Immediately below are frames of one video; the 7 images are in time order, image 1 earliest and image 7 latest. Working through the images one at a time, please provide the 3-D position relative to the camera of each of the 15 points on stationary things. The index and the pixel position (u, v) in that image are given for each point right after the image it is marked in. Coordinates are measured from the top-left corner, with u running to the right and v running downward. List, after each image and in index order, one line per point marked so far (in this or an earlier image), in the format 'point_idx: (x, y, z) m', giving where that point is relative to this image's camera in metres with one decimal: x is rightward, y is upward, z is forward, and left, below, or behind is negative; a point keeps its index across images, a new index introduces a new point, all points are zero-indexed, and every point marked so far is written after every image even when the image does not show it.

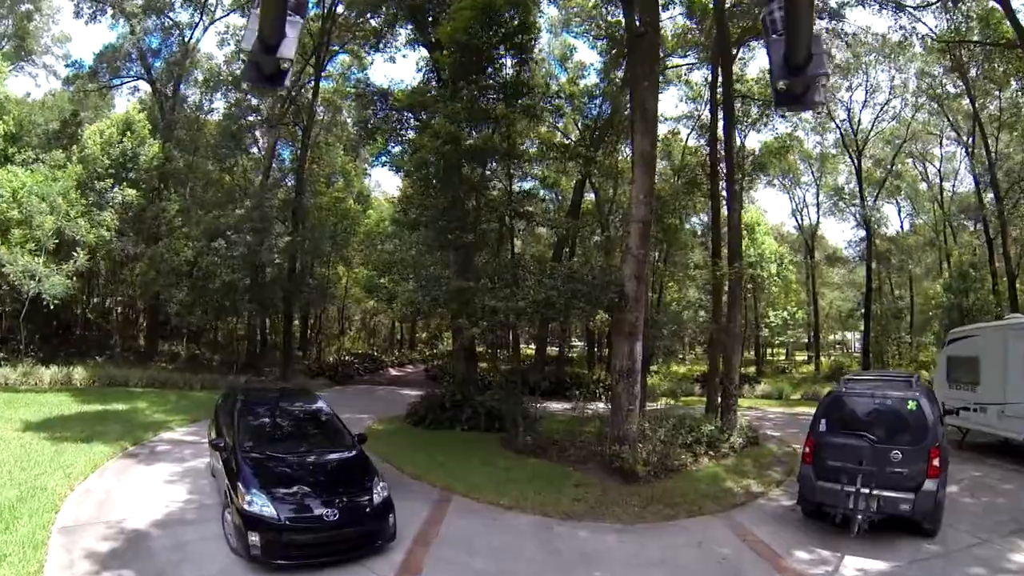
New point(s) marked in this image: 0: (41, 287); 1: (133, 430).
0: (-9.3, 0.0, +17.1) m
1: (-4.8, -1.8, +11.0) m
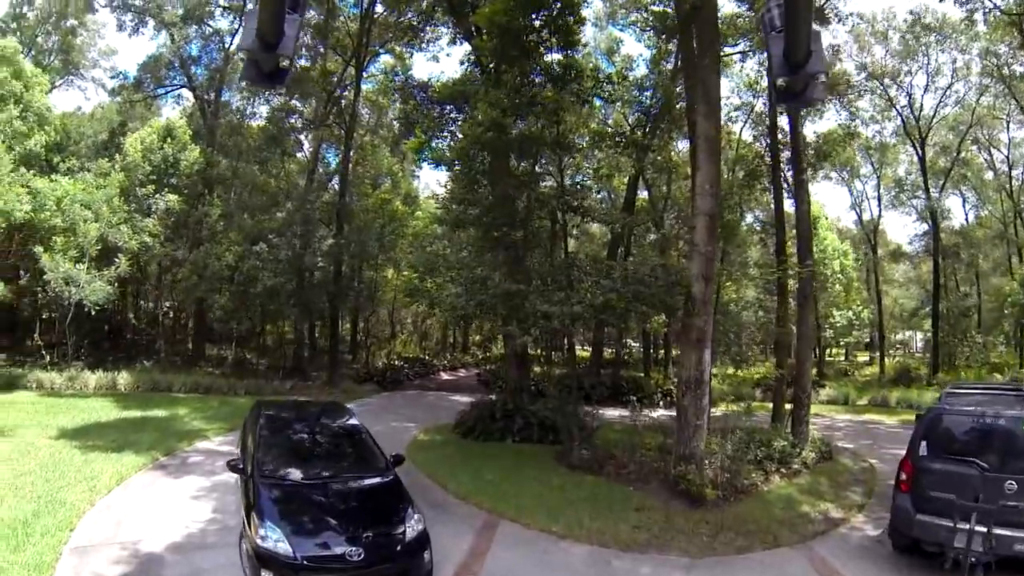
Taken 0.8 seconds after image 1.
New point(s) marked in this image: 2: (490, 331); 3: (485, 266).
0: (-8.4, -0.1, +17.0) m
1: (-4.2, -1.8, +10.6) m
2: (-0.2, -0.5, +10.0) m
3: (-0.2, +0.2, +9.7) m
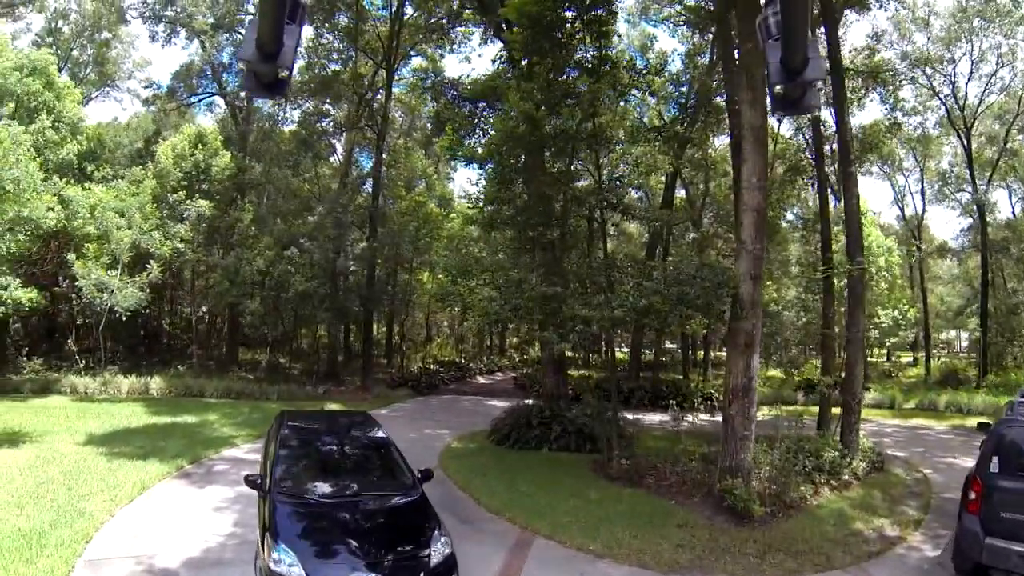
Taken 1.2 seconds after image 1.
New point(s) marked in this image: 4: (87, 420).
0: (-7.8, -0.2, +16.9) m
1: (-3.8, -1.9, +10.4) m
2: (+0.1, -0.5, +9.7) m
3: (+0.1, +0.2, +9.3) m
4: (-6.7, -2.0, +13.7) m
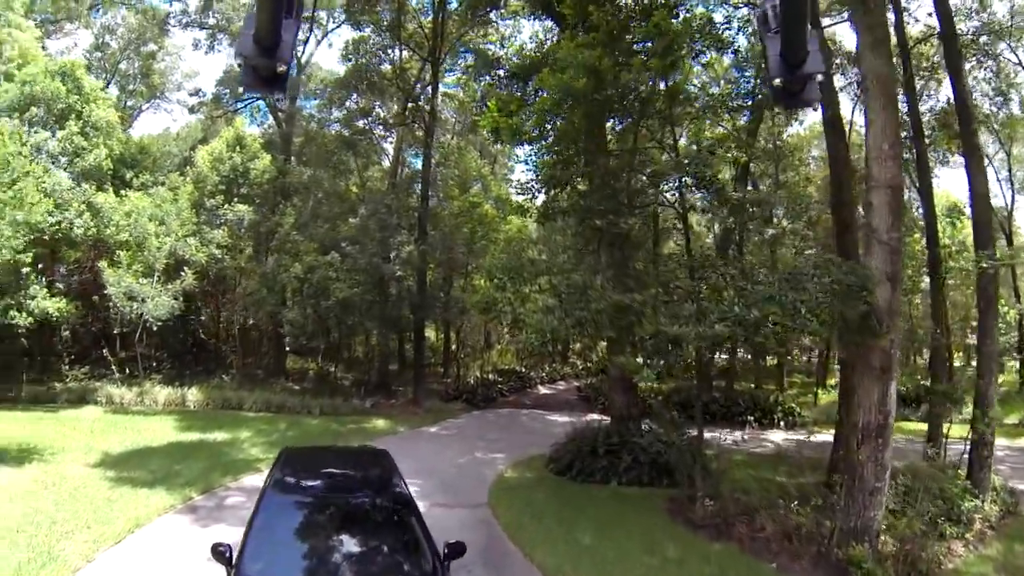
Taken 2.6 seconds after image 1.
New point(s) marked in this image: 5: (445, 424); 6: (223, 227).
0: (-6.8, -0.4, +16.1) m
1: (-3.2, -2.0, +9.3) m
2: (+0.7, -0.6, +8.4) m
3: (+0.6, +0.2, +8.1) m
4: (-5.9, -2.1, +12.8) m
5: (-1.1, -2.4, +15.3) m
6: (-6.4, +1.3, +19.3) m
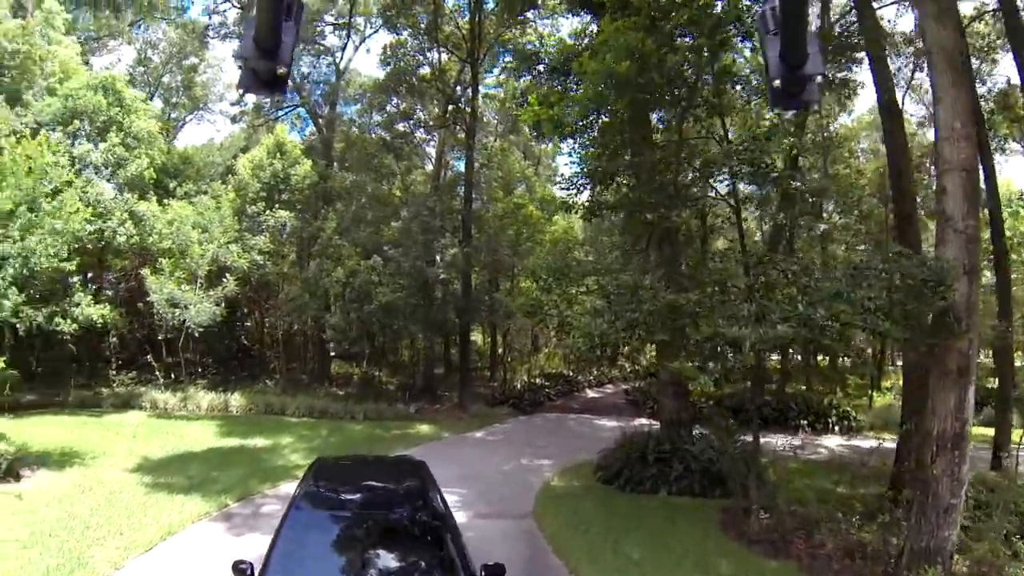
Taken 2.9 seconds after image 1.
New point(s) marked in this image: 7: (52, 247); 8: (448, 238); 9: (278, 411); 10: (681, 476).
0: (-6.0, -0.5, +16.2) m
1: (-2.8, -2.0, +9.2) m
2: (+1.0, -0.6, +8.1) m
3: (+1.0, +0.1, +7.7) m
4: (-5.3, -2.2, +12.8) m
5: (-0.4, -2.4, +15.1) m
6: (-5.4, +1.2, +19.3) m
7: (-7.0, +0.7, +13.6) m
8: (-1.3, +1.0, +18.0) m
9: (-4.6, -2.4, +17.3) m
10: (+1.7, -1.9, +9.1) m
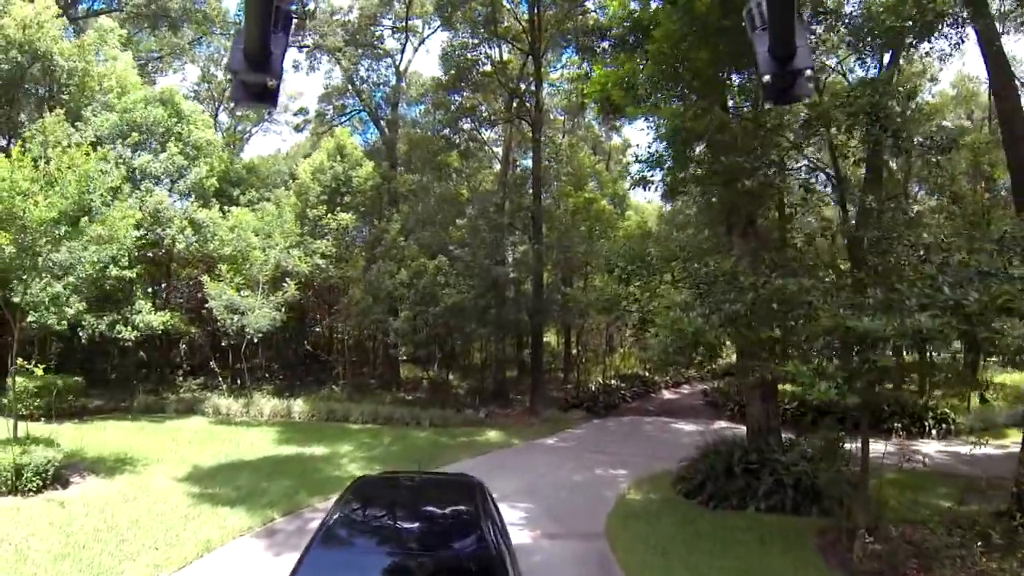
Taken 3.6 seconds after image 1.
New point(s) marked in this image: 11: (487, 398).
0: (-4.8, -0.5, +15.8) m
1: (-2.1, -2.0, +8.5) m
2: (+1.6, -0.6, +7.2) m
3: (+1.5, +0.2, +6.9) m
4: (-4.3, -2.2, +12.4) m
5: (+0.7, -2.4, +14.3) m
6: (-4.0, +1.1, +18.9) m
7: (-6.0, +0.6, +13.3) m
8: (+0.1, +0.9, +17.2) m
9: (-3.3, -2.5, +16.8) m
10: (+2.4, -1.9, +8.1) m
11: (-0.7, -2.6, +19.6) m
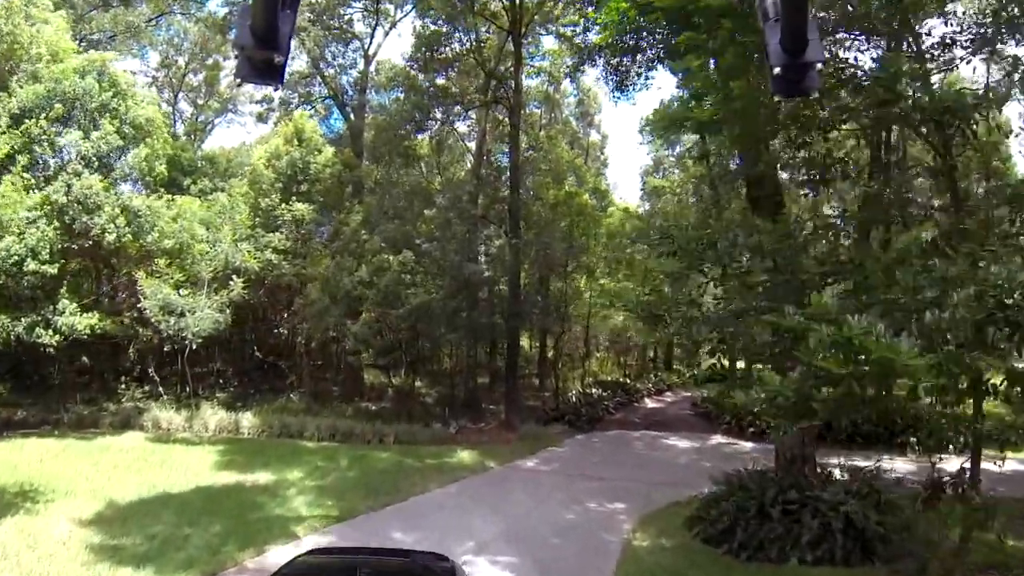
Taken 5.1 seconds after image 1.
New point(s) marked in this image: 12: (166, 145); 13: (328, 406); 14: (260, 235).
0: (-5.2, -0.5, +14.0) m
1: (-2.2, -2.0, +6.8) m
2: (+1.5, -0.5, +5.6) m
3: (+1.5, +0.2, +5.3) m
4: (-4.6, -2.2, +10.6) m
5: (+0.4, -2.4, +12.7) m
6: (-4.4, +1.1, +17.1) m
7: (-6.3, +0.6, +11.5) m
8: (-0.4, +0.9, +15.6) m
9: (-3.7, -2.5, +15.0) m
10: (+2.2, -1.9, +6.6) m
11: (-1.3, -2.6, +17.9) m
12: (-7.0, +3.0, +18.1) m
13: (-3.8, -2.5, +17.9) m
14: (-4.8, +1.1, +16.8) m
